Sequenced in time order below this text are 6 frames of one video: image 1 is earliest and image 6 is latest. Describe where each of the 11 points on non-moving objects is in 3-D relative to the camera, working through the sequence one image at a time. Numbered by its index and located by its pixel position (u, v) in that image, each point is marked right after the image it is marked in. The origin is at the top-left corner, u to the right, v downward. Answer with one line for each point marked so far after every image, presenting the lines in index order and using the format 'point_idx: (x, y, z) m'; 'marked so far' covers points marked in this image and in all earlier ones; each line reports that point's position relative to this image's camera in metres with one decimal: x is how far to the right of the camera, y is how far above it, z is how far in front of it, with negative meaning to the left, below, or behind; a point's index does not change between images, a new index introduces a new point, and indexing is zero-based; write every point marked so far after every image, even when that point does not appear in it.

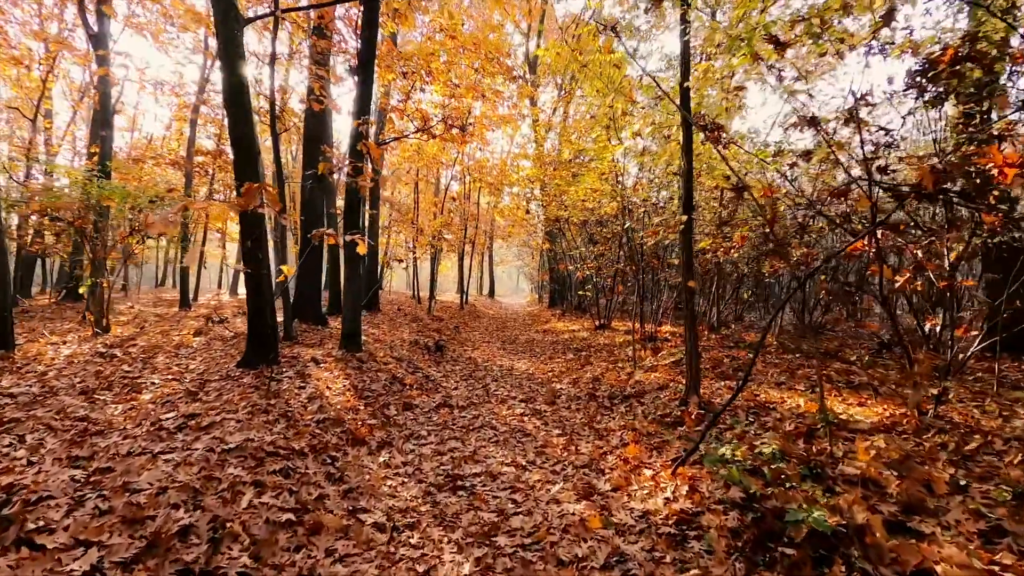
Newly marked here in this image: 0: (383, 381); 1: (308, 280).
0: (-2.0, -1.5, +7.9) m
1: (-5.0, +0.2, +12.7) m
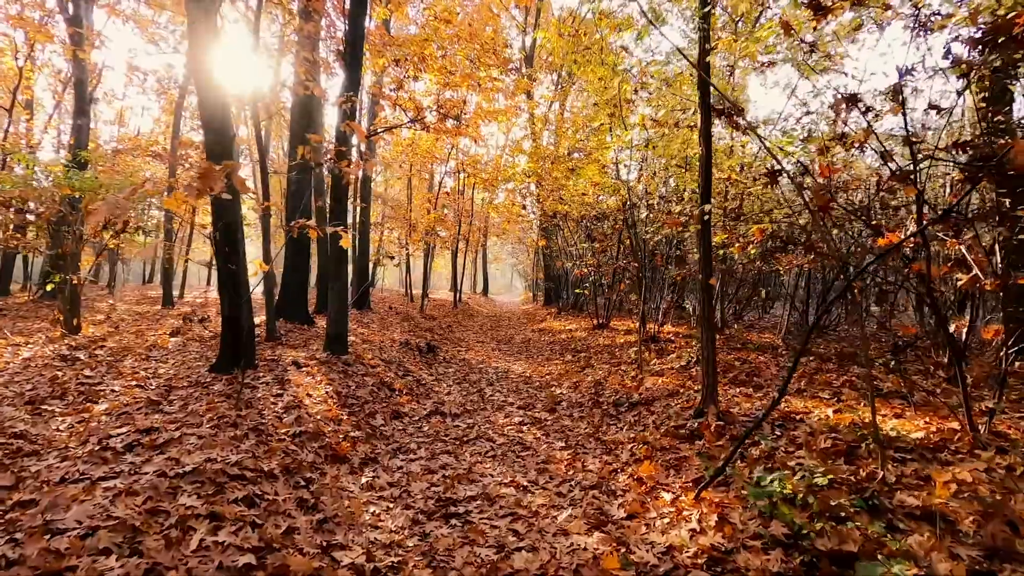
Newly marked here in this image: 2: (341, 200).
0: (-2.0, -1.4, +7.3) m
1: (-5.1, +0.3, +12.1) m
2: (-2.9, +1.5, +8.8) m
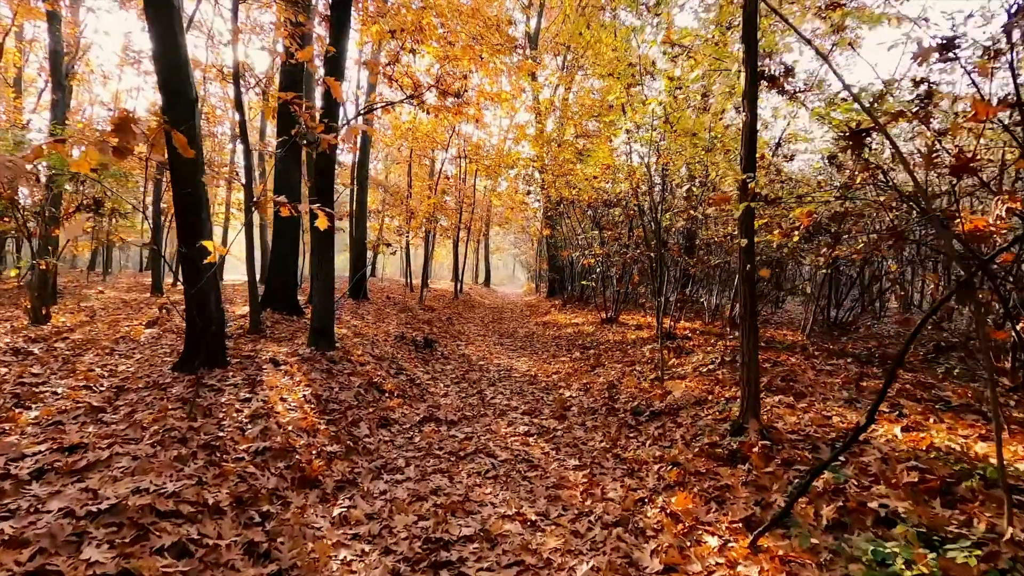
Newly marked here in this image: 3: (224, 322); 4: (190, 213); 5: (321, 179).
0: (-2.0, -1.3, +6.5) m
1: (-5.0, +0.5, +11.2) m
2: (-2.8, +1.7, +7.9) m
3: (-3.5, -0.4, +6.2) m
4: (-3.4, +0.8, +5.5) m
5: (-2.9, +1.6, +7.9) m
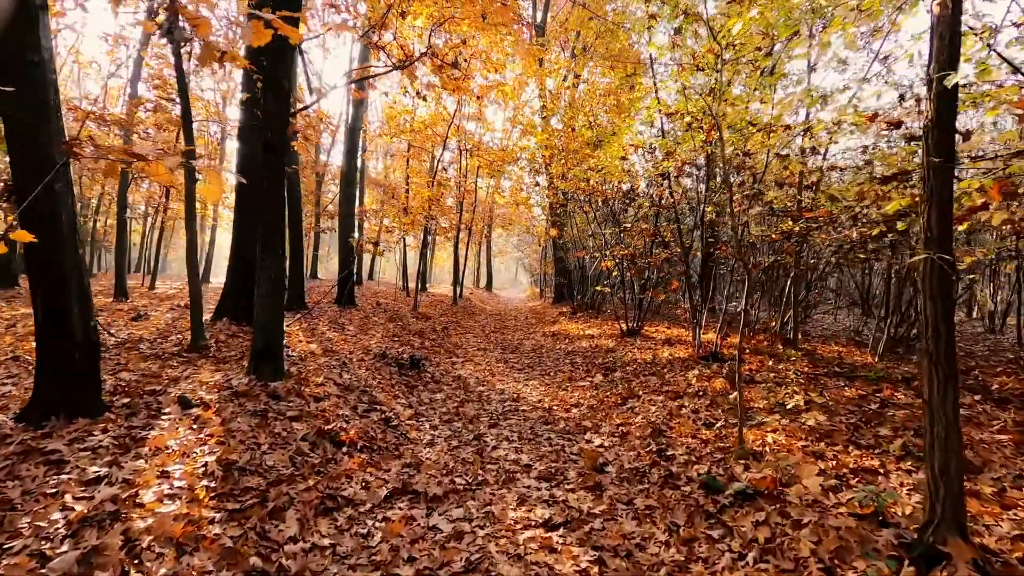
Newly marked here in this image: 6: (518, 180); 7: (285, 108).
0: (-1.9, -1.4, +4.5) m
1: (-4.9, +0.4, +9.2) m
2: (-2.7, +1.6, +5.9) m
3: (-3.4, -0.5, +4.2) m
4: (-3.3, +0.7, +3.5) m
5: (-2.8, +1.6, +5.9) m
6: (+0.2, +4.0, +18.5) m
7: (-2.5, +2.0, +5.8) m
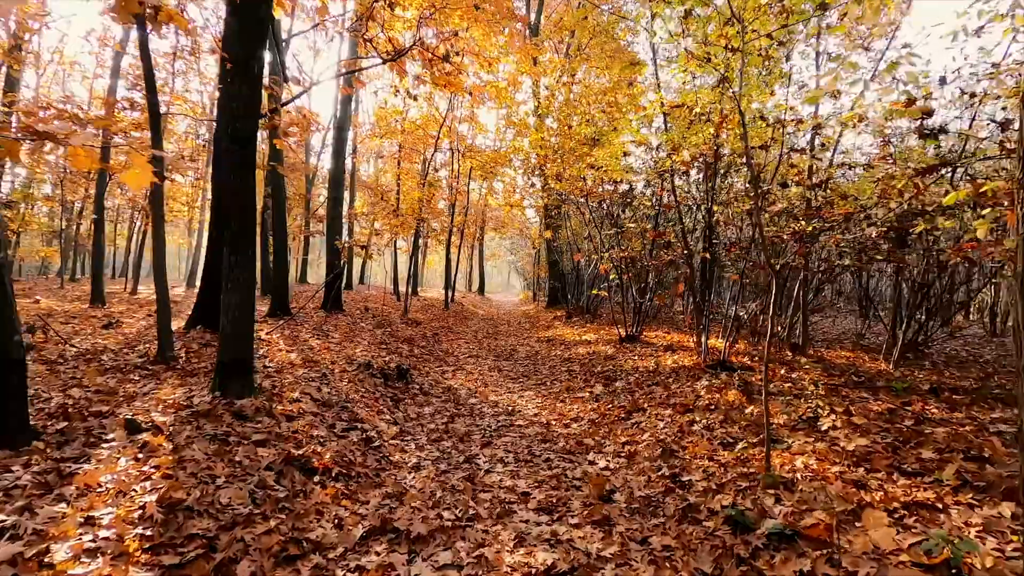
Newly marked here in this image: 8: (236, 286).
0: (-1.9, -1.4, +3.9) m
1: (-5.0, +0.3, +8.6) m
2: (-2.8, +1.5, +5.3) m
3: (-3.4, -0.5, +3.5) m
4: (-3.4, +0.7, +2.9) m
5: (-2.9, +1.5, +5.3) m
6: (0.0, +3.8, +17.9) m
7: (-2.6, +2.0, +5.2) m
8: (-2.9, 0.0, +5.3) m
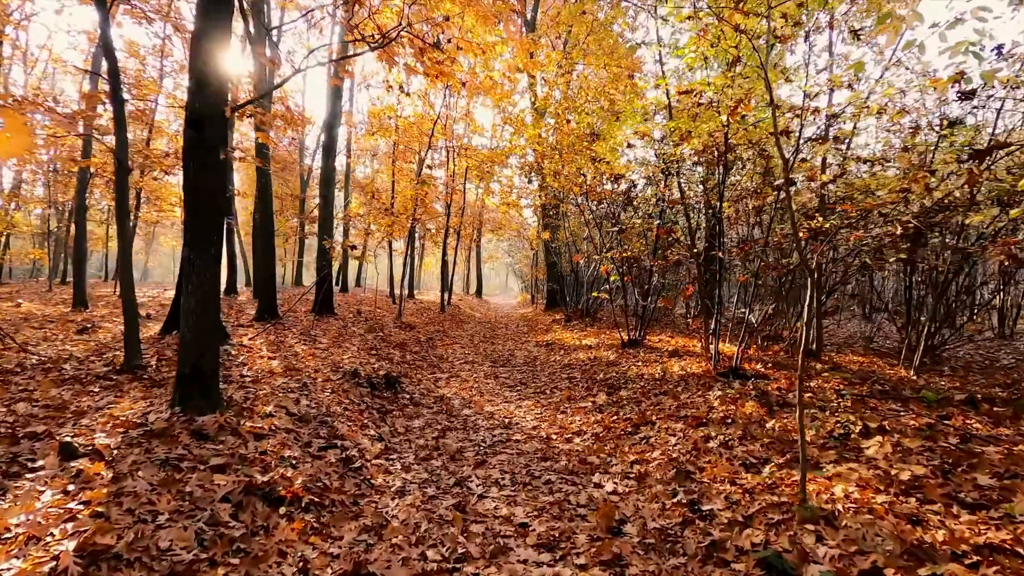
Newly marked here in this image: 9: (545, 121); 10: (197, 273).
0: (-2.0, -1.4, +3.3) m
1: (-5.1, +0.3, +8.0) m
2: (-2.8, +1.5, +4.8) m
3: (-3.4, -0.5, +3.0) m
4: (-3.4, +0.7, +2.3) m
5: (-2.9, +1.5, +4.8) m
6: (-0.1, +3.7, +17.4) m
7: (-2.7, +1.9, +4.7) m
8: (-2.9, 0.0, +4.8) m
9: (+1.0, +4.5, +13.6) m
10: (-2.9, +0.1, +4.7) m
